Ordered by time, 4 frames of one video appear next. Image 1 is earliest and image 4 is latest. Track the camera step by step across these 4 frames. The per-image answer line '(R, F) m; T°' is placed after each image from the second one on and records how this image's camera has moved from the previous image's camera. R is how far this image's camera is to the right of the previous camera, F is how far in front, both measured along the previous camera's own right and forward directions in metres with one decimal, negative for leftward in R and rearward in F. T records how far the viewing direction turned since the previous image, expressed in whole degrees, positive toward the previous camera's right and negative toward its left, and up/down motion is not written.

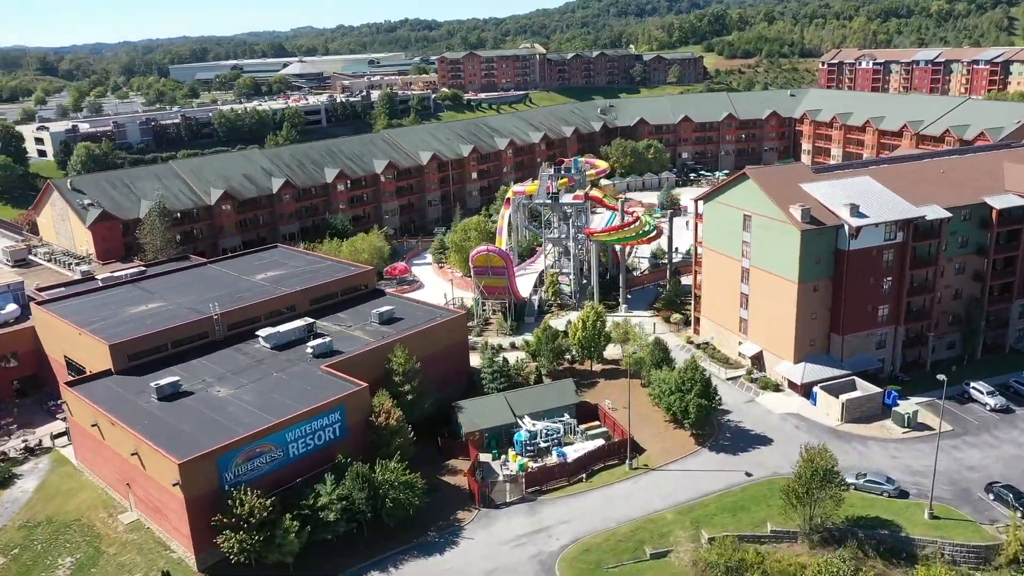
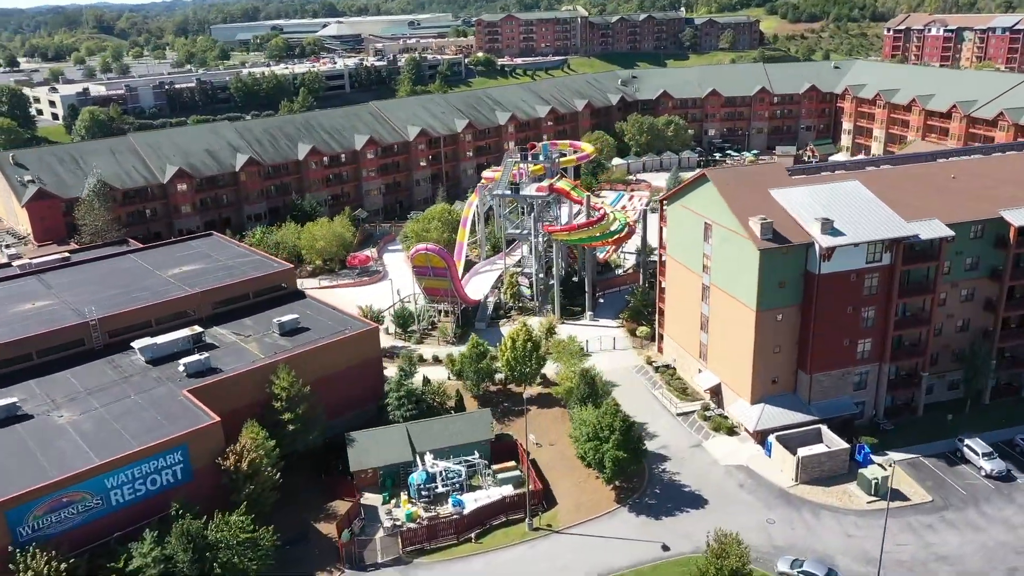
(+10.0, +8.9) m; -5°
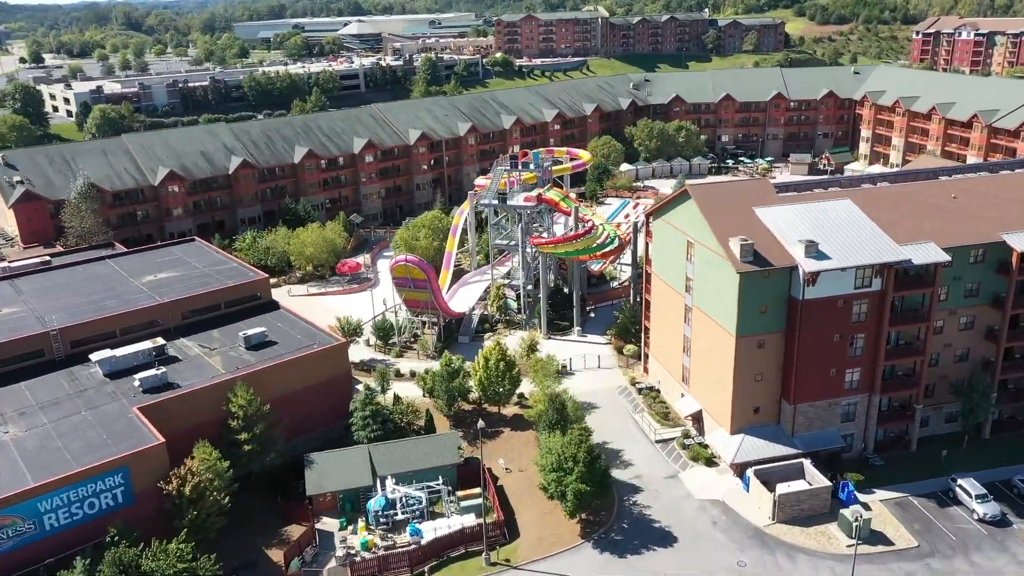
(+3.5, +2.4) m; -2°
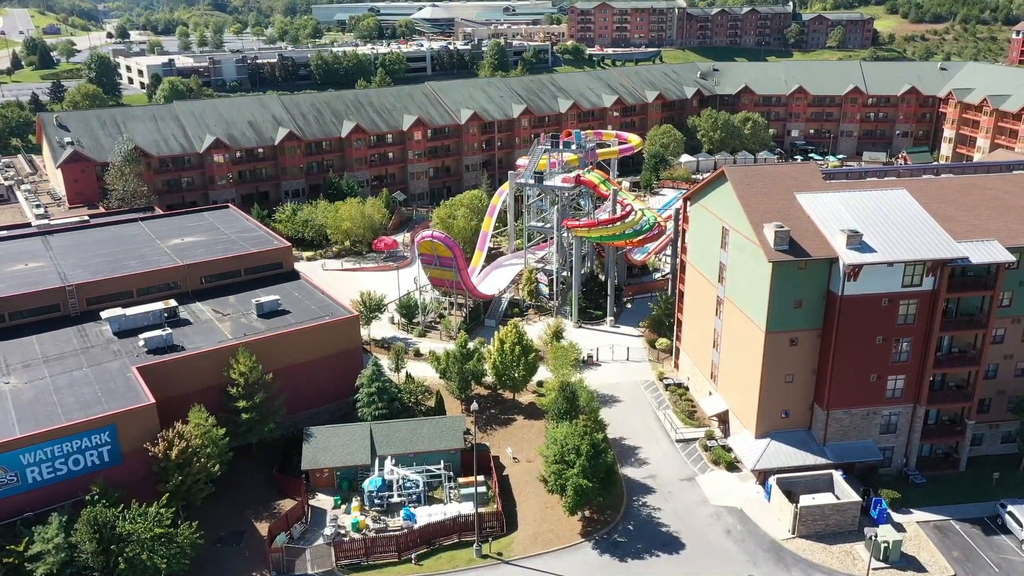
(+3.0, +2.9) m; -5°
